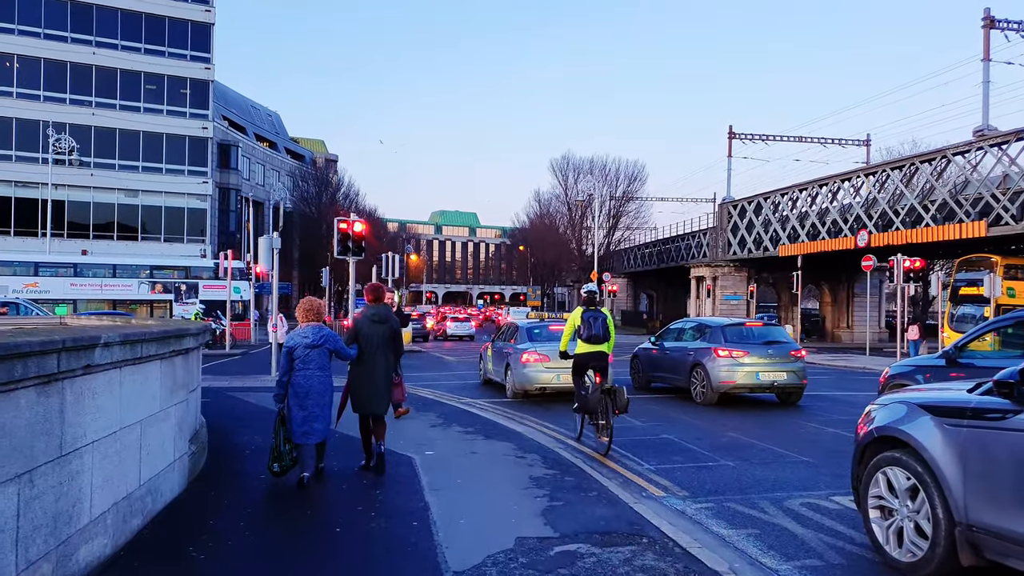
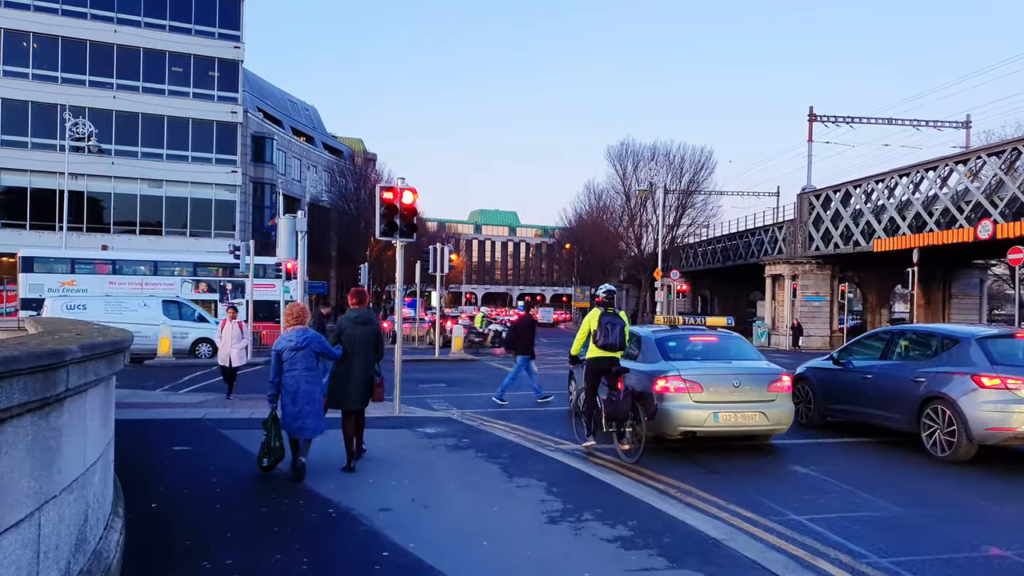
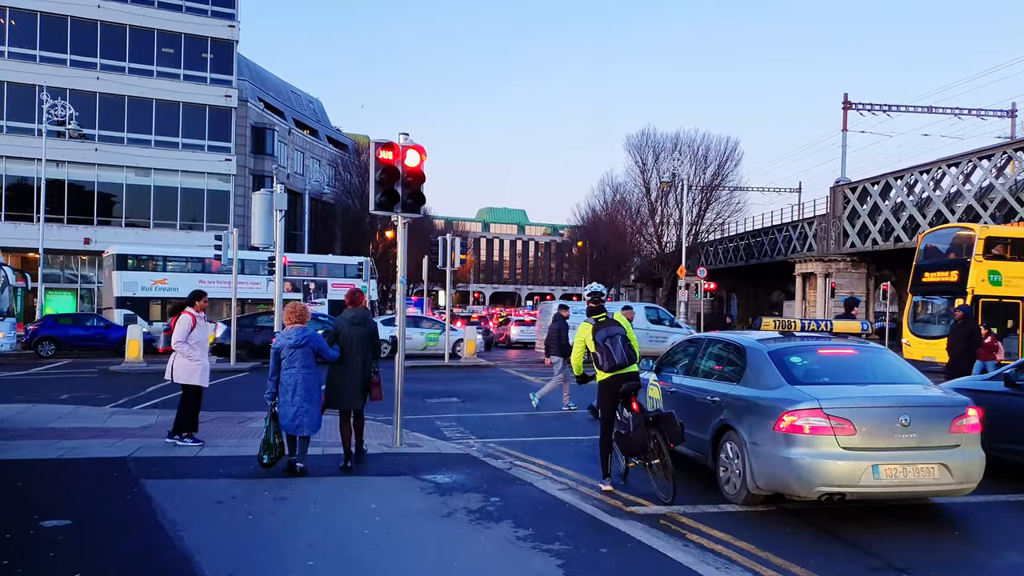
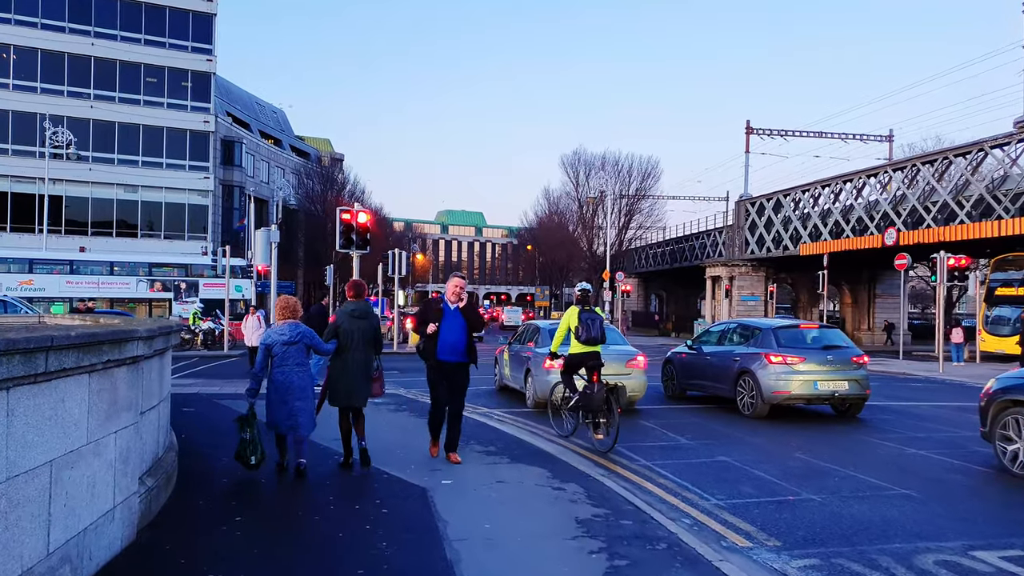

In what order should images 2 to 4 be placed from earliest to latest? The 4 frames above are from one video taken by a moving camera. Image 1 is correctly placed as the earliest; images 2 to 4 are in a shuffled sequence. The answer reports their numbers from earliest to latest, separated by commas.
4, 2, 3
